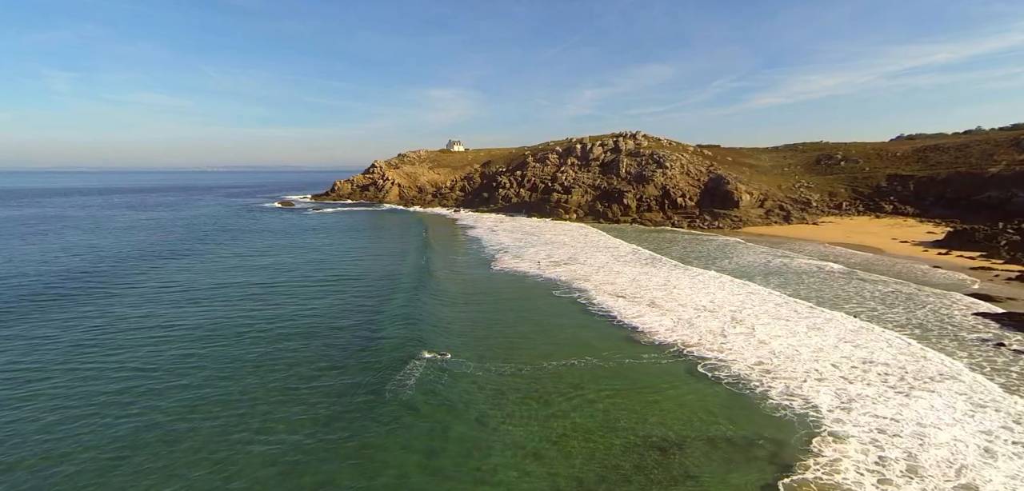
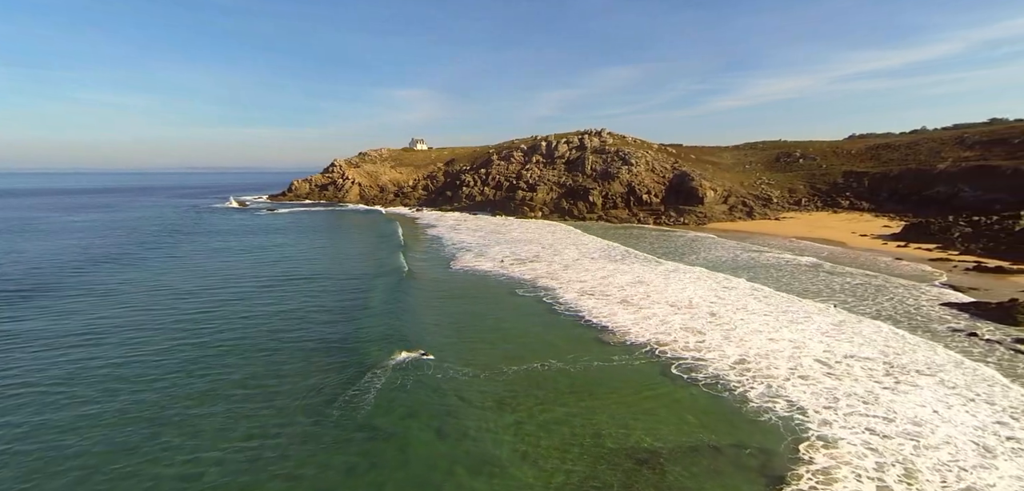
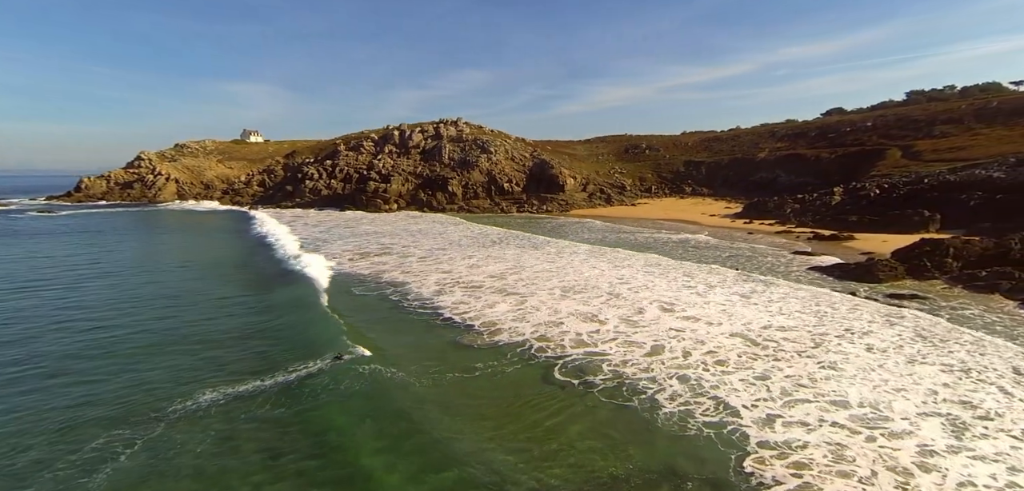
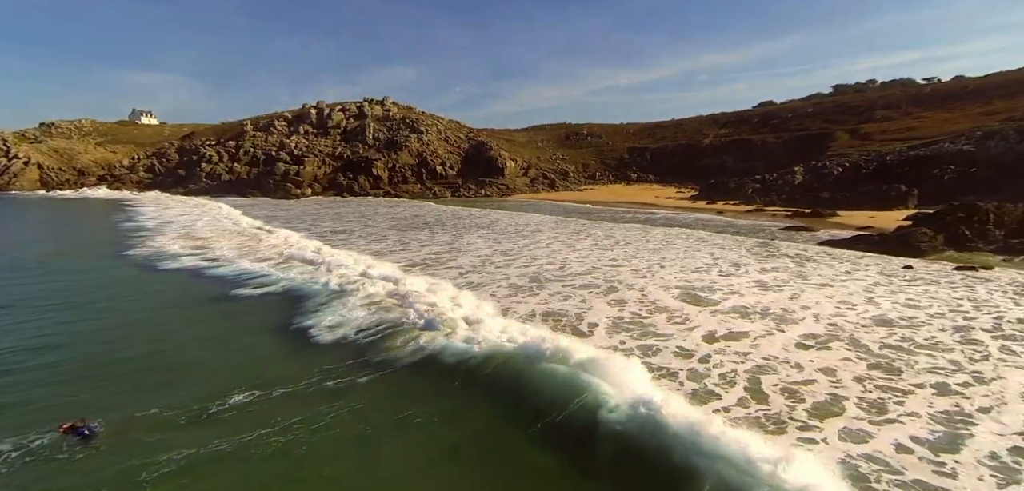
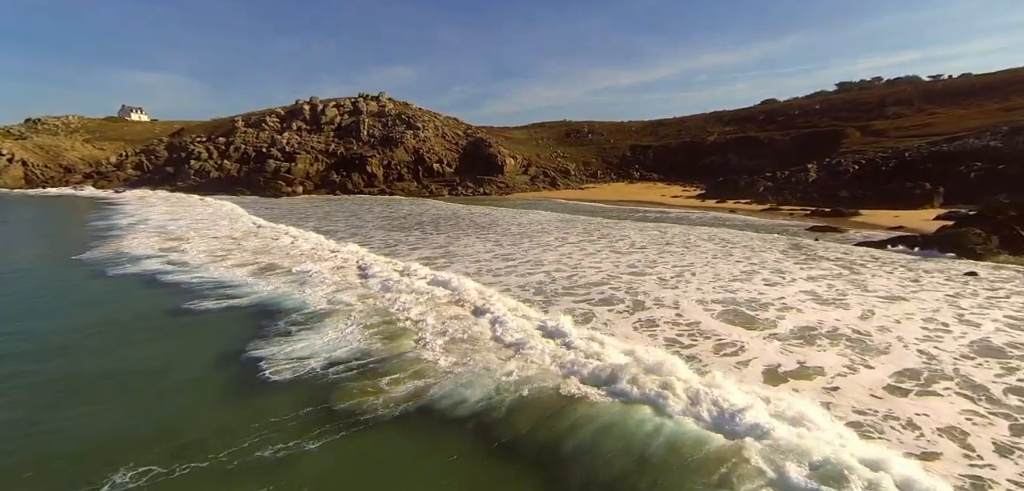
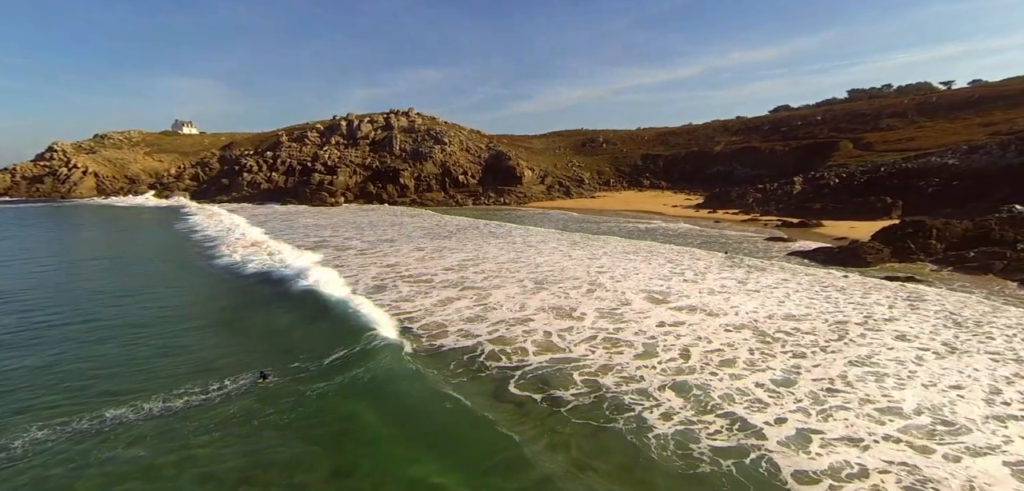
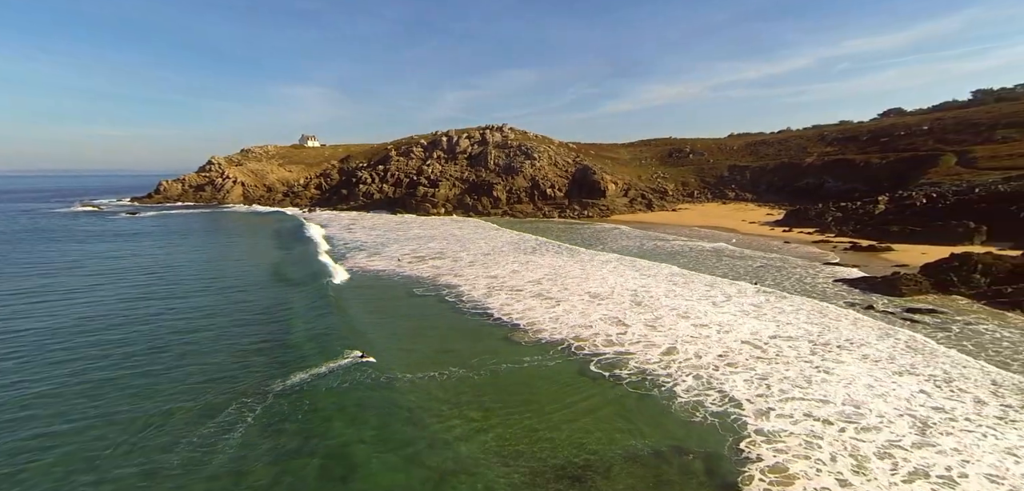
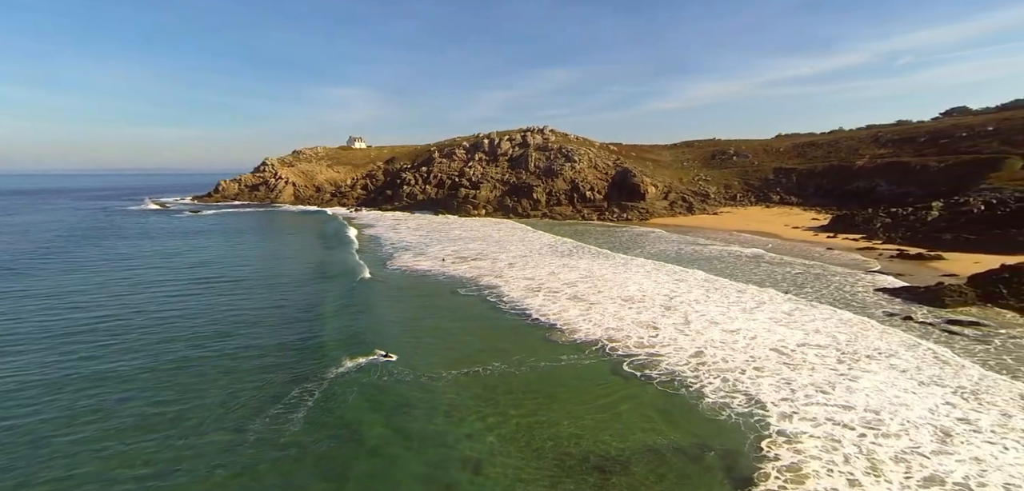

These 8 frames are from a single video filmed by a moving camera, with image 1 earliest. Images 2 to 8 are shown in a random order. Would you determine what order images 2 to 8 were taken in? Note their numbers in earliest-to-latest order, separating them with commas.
2, 8, 7, 3, 6, 4, 5
